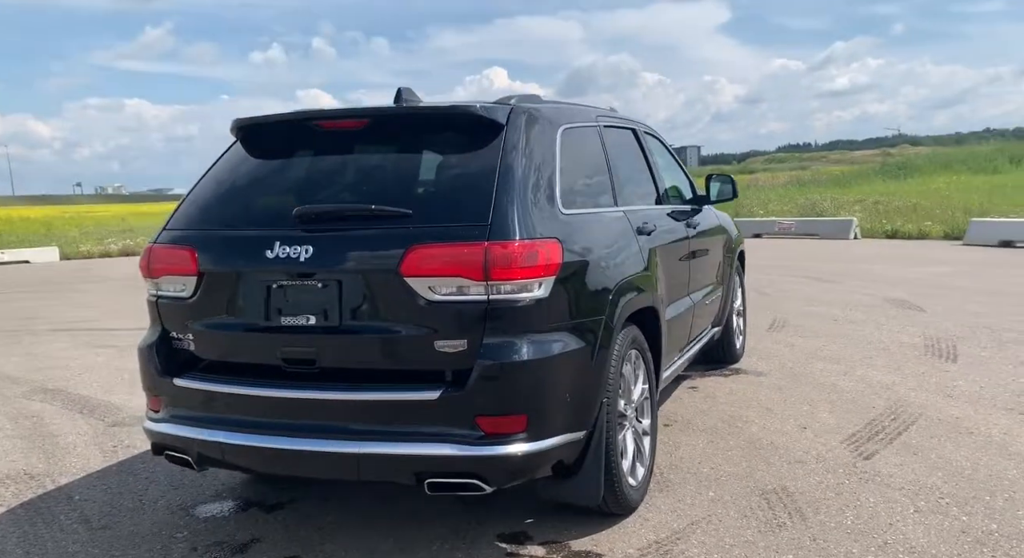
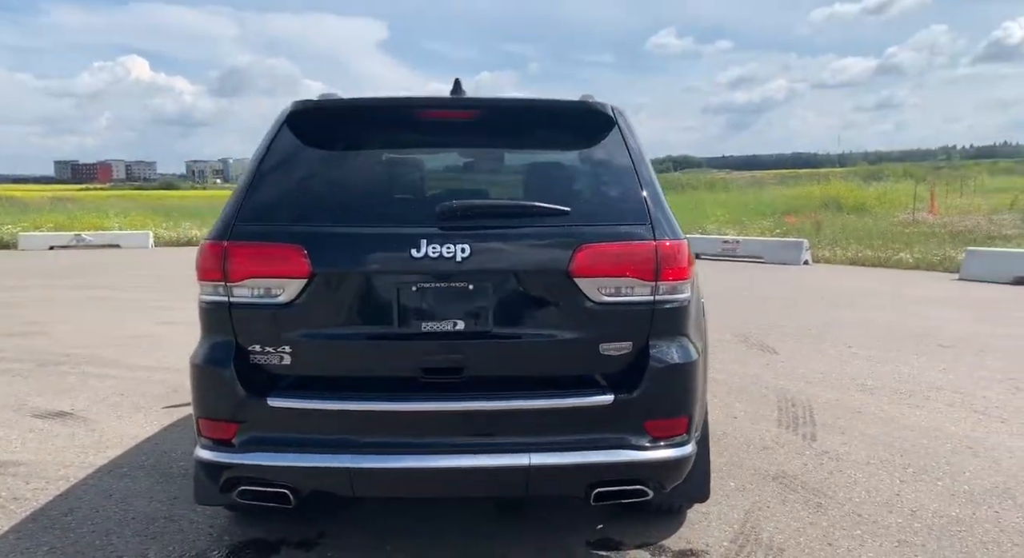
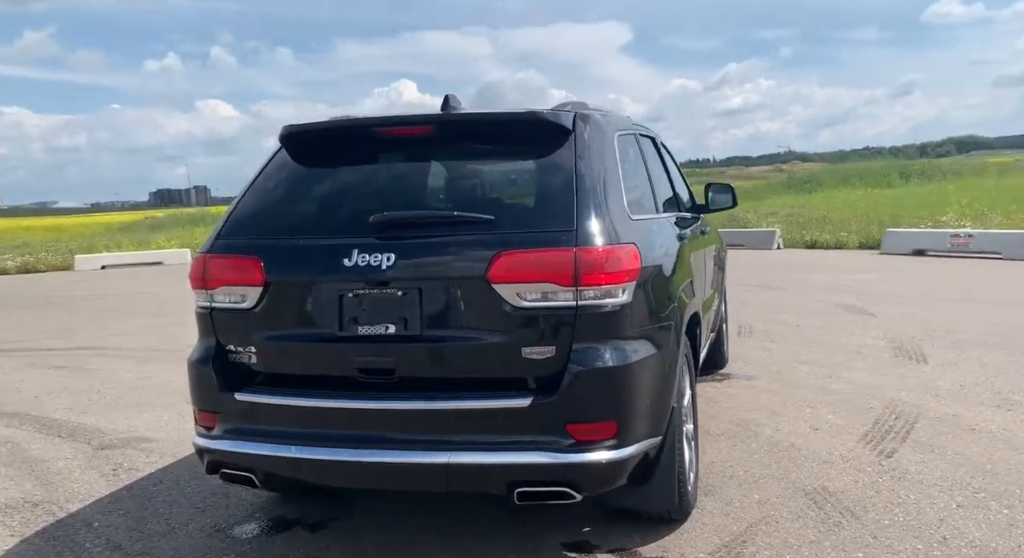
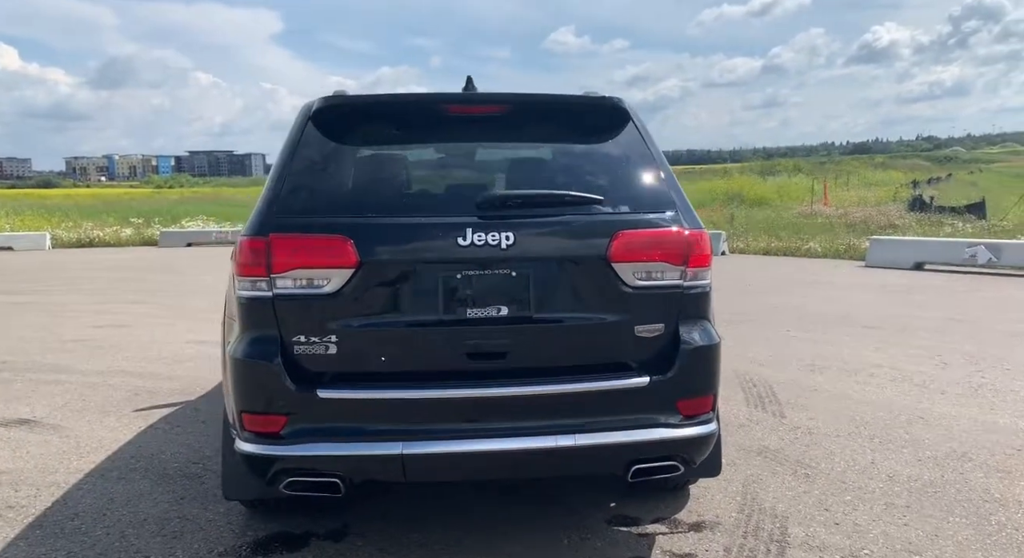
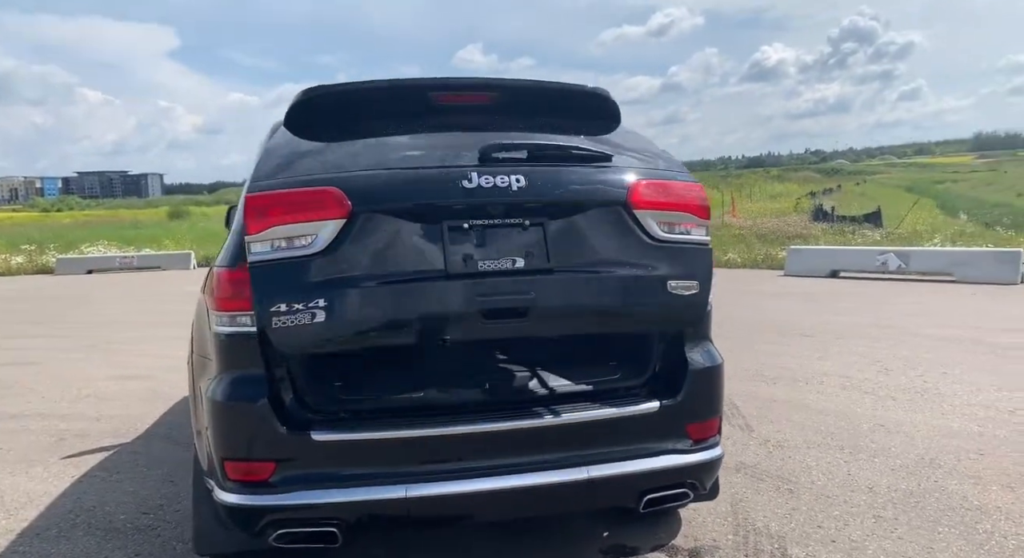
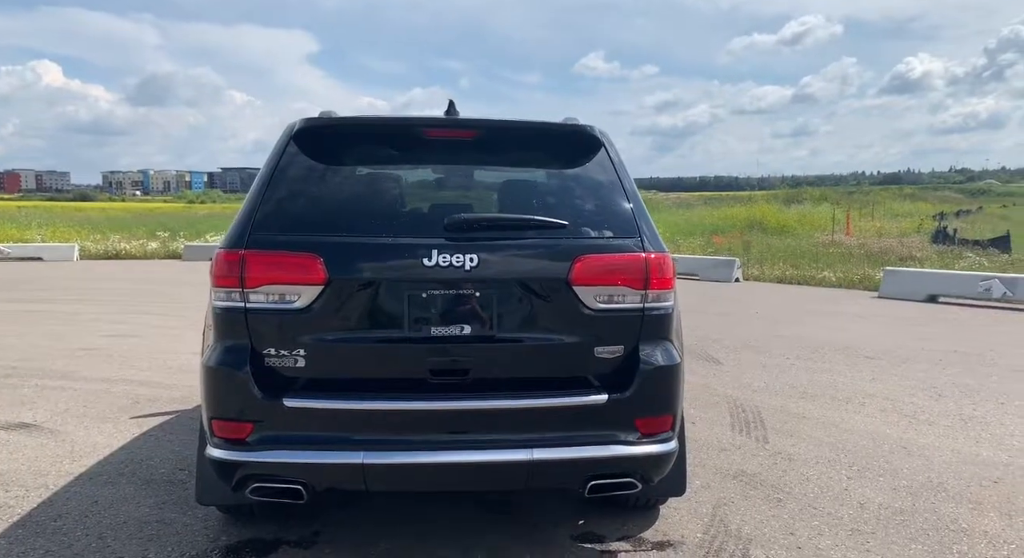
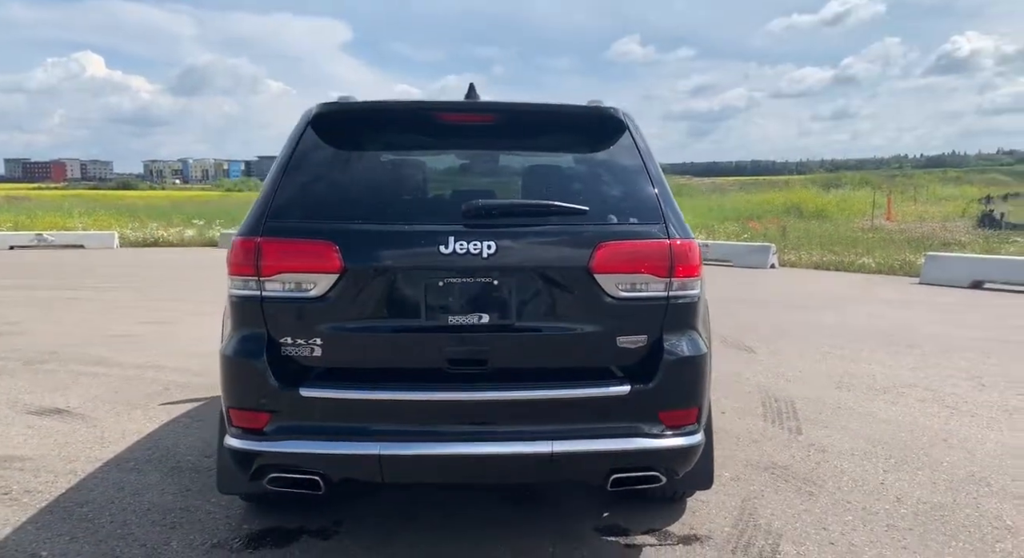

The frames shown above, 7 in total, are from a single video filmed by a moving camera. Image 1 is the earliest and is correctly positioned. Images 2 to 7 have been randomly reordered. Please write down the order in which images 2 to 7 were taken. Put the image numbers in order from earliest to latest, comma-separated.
3, 2, 7, 6, 4, 5
